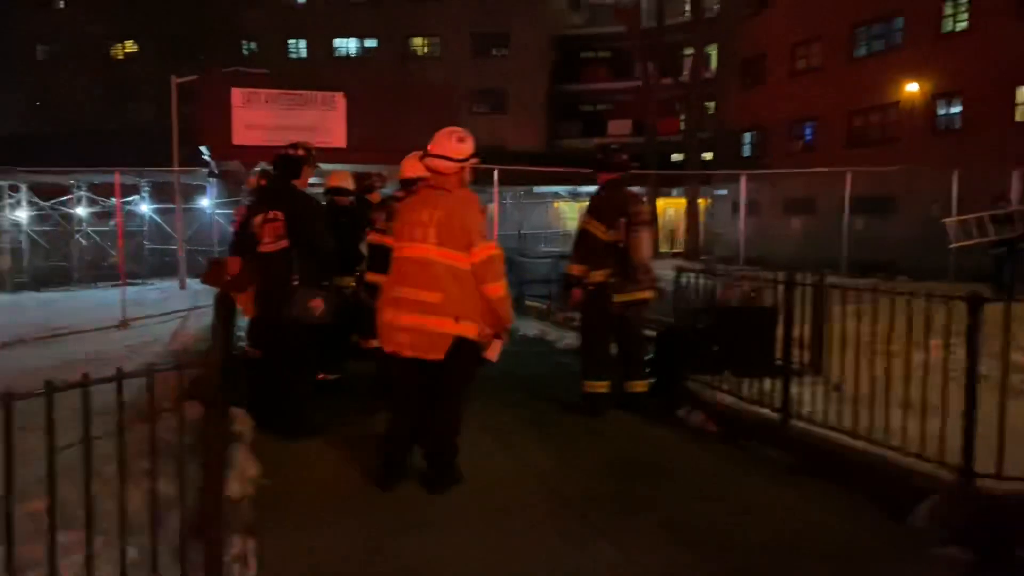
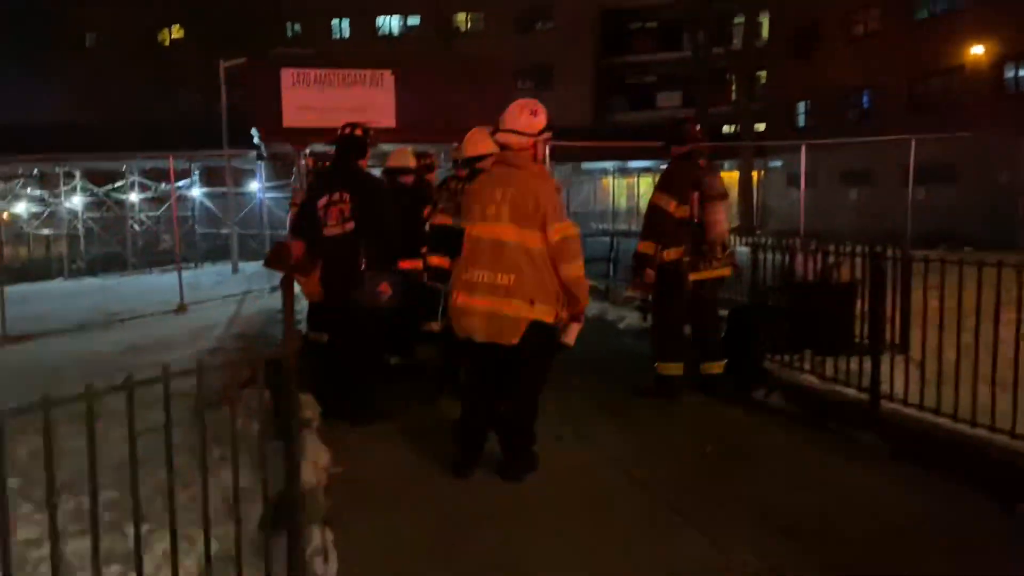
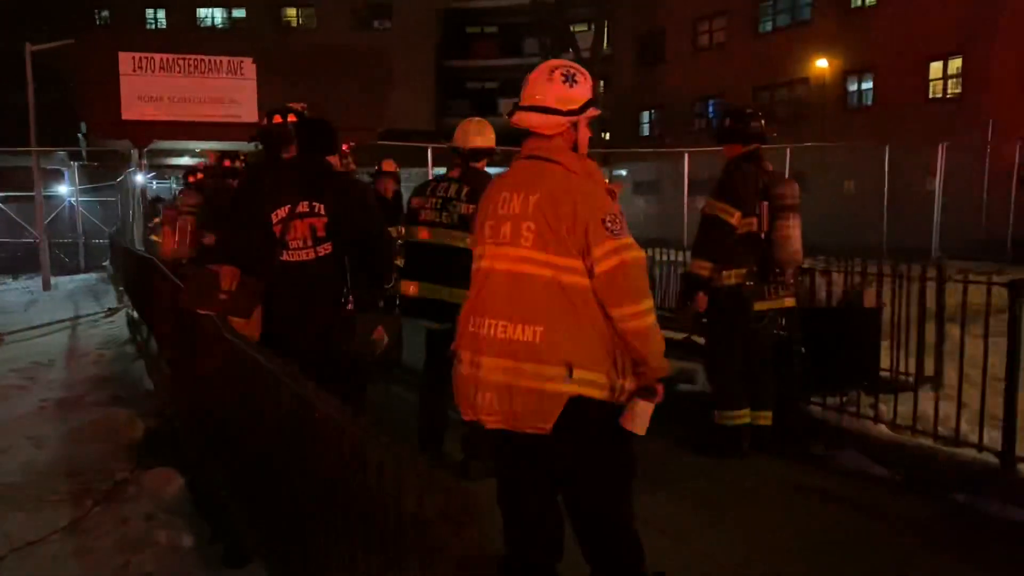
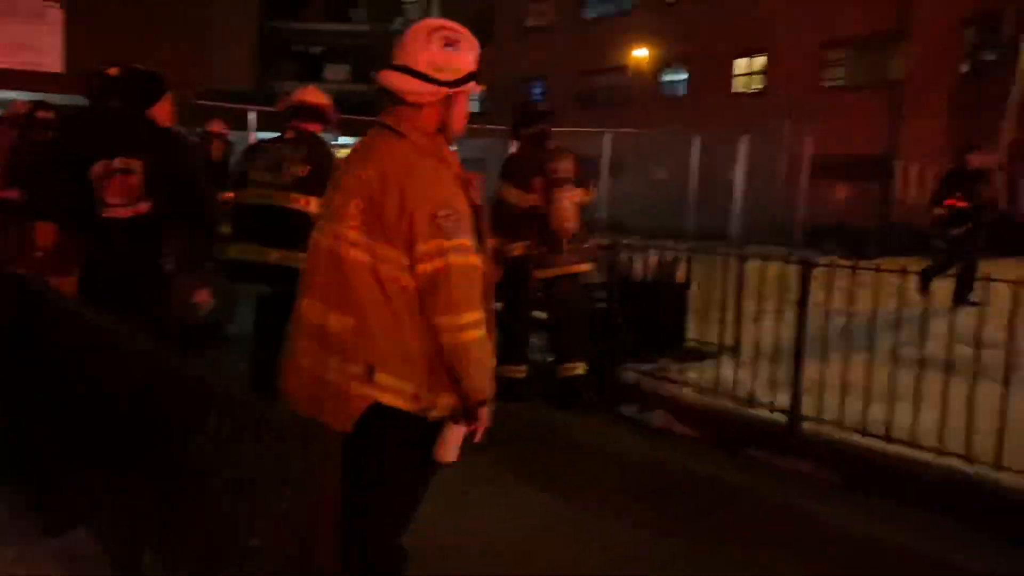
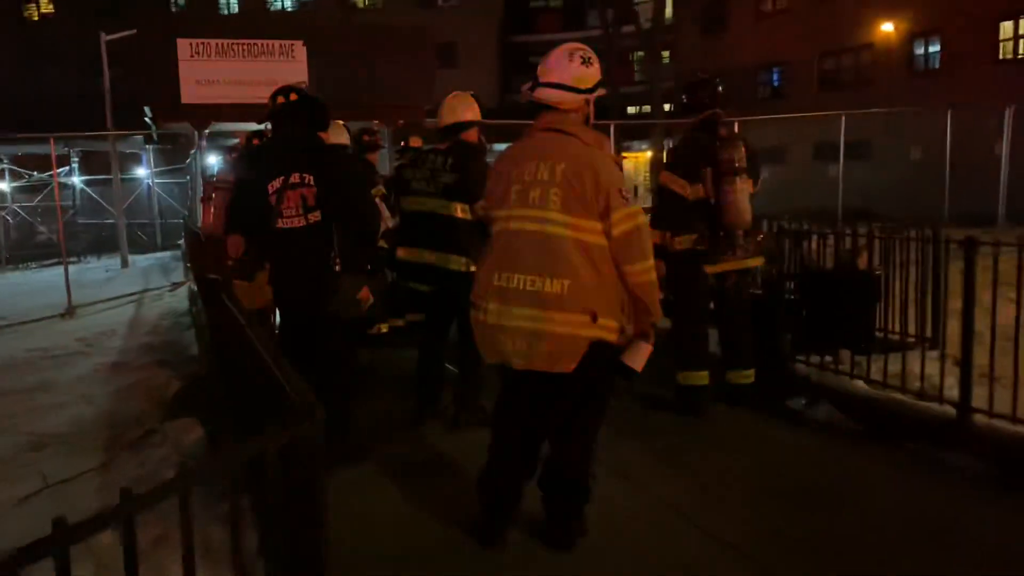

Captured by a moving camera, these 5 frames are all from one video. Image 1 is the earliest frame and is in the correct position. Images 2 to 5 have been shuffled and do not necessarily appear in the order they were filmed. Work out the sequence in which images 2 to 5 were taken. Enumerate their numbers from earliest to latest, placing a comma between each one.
2, 5, 3, 4
